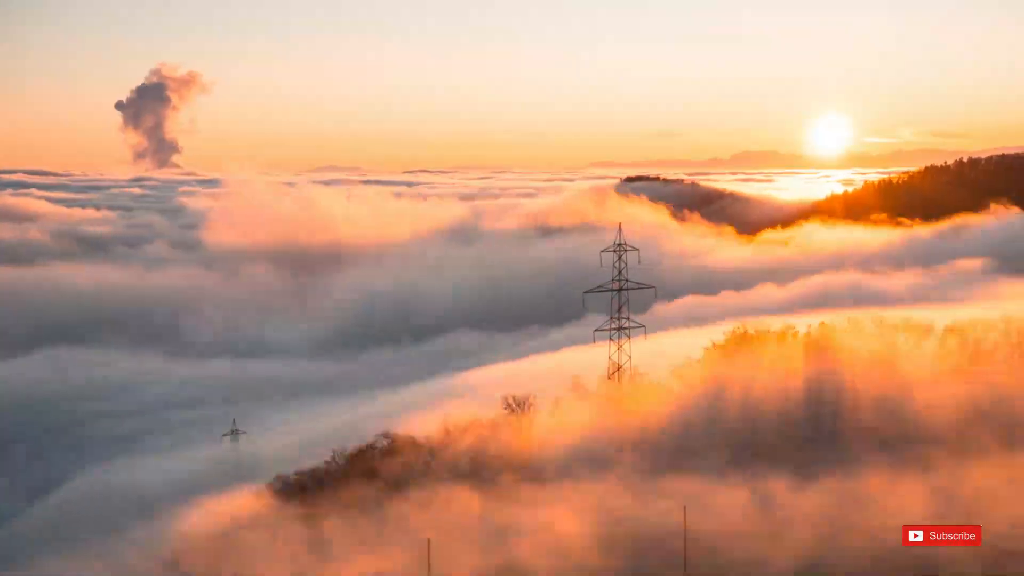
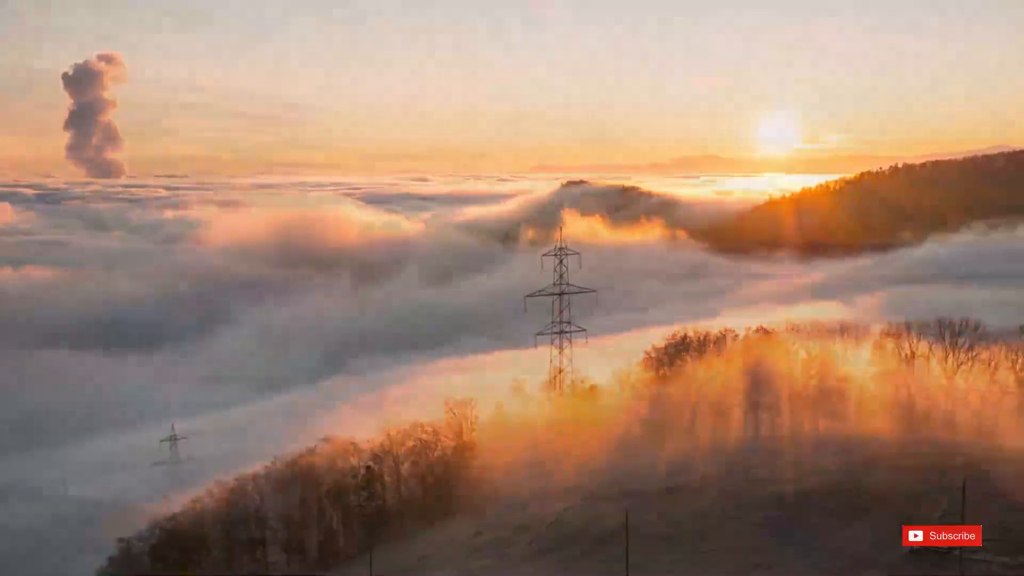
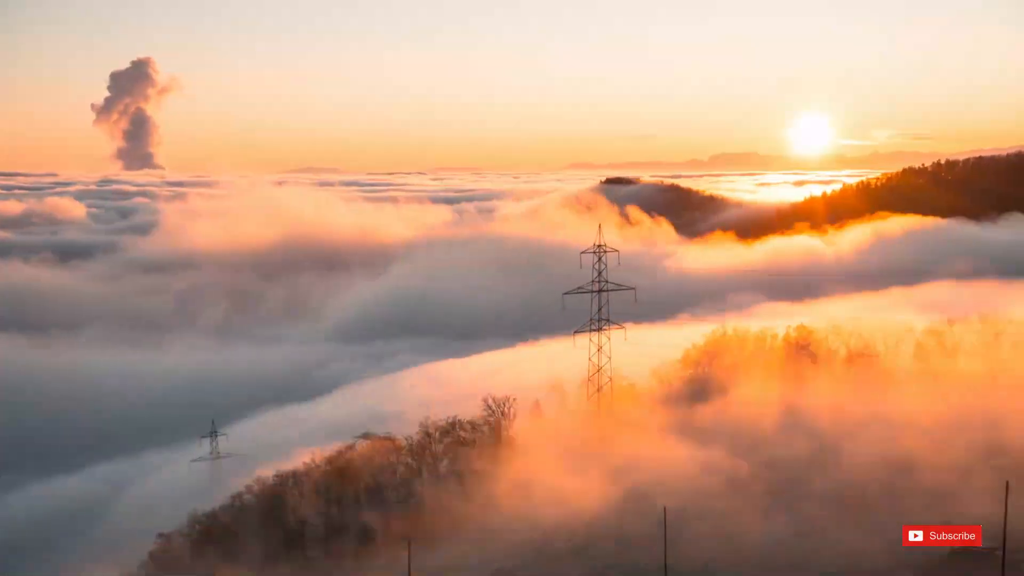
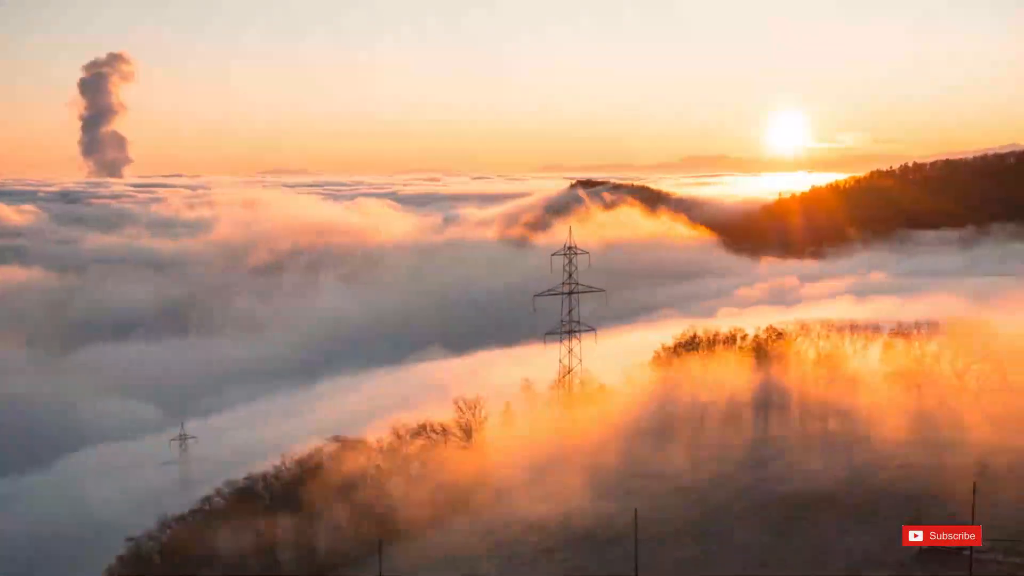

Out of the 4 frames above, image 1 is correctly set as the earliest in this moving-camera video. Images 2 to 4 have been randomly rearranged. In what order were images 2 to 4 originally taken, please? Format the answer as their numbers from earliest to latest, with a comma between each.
3, 4, 2
